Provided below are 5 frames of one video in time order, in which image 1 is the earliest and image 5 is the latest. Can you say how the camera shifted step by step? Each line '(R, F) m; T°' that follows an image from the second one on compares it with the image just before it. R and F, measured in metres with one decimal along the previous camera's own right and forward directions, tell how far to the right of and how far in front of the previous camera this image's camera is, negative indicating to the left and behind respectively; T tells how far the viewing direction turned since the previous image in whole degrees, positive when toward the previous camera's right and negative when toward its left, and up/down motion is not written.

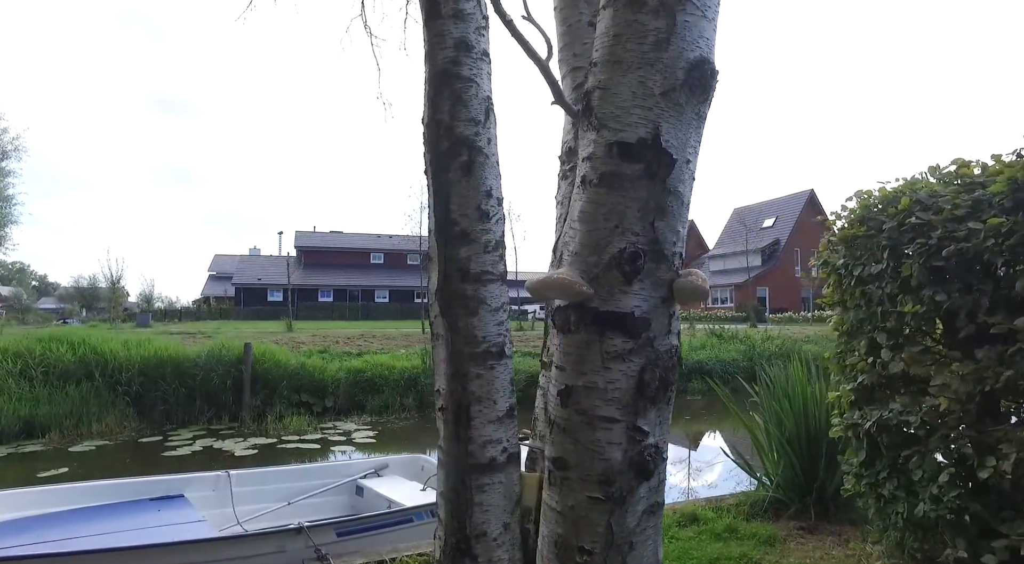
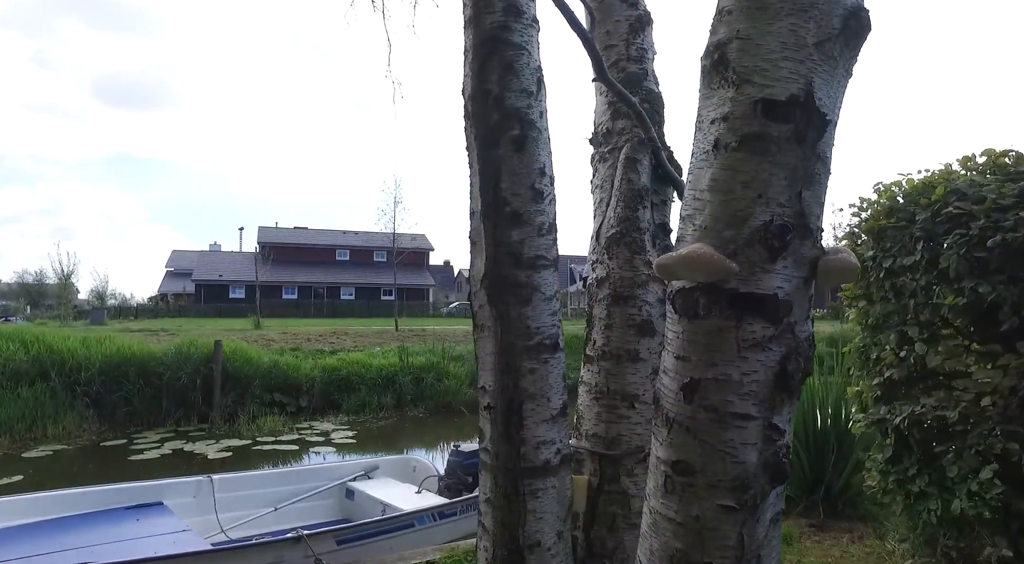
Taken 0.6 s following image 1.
(-0.3, +0.2) m; +3°
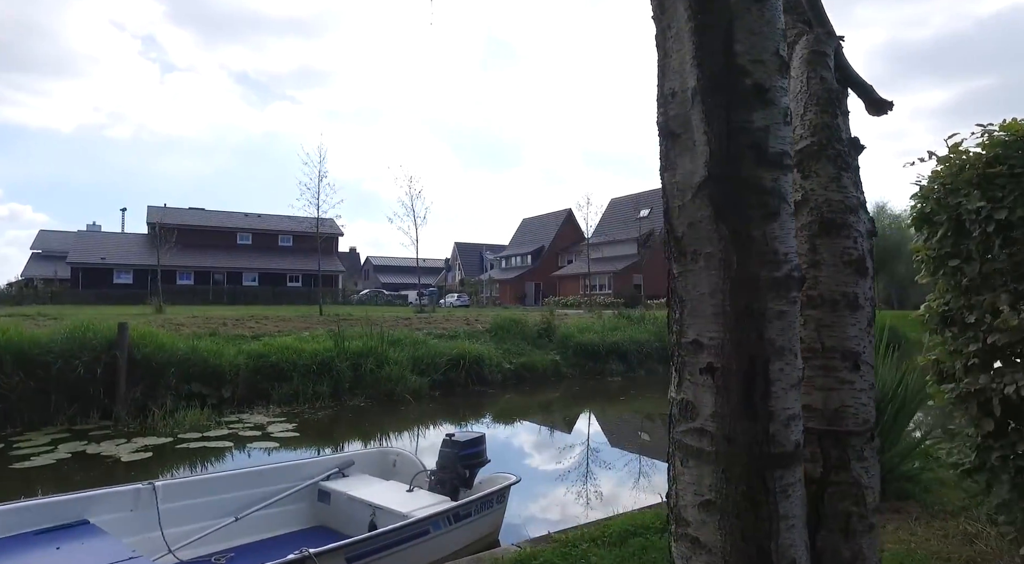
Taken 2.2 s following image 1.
(-0.8, +0.8) m; +9°
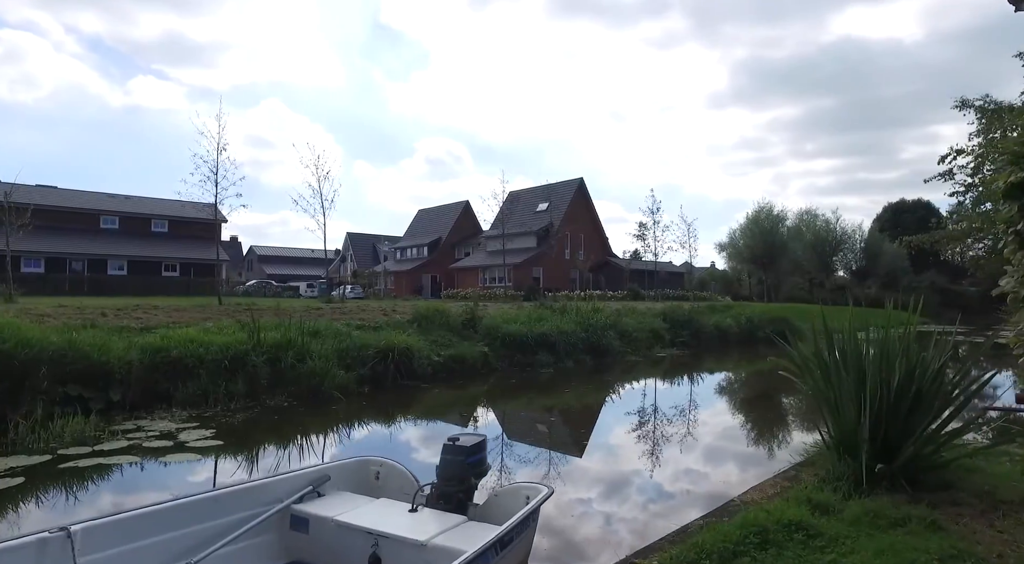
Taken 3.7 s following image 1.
(-0.8, +0.9) m; +10°
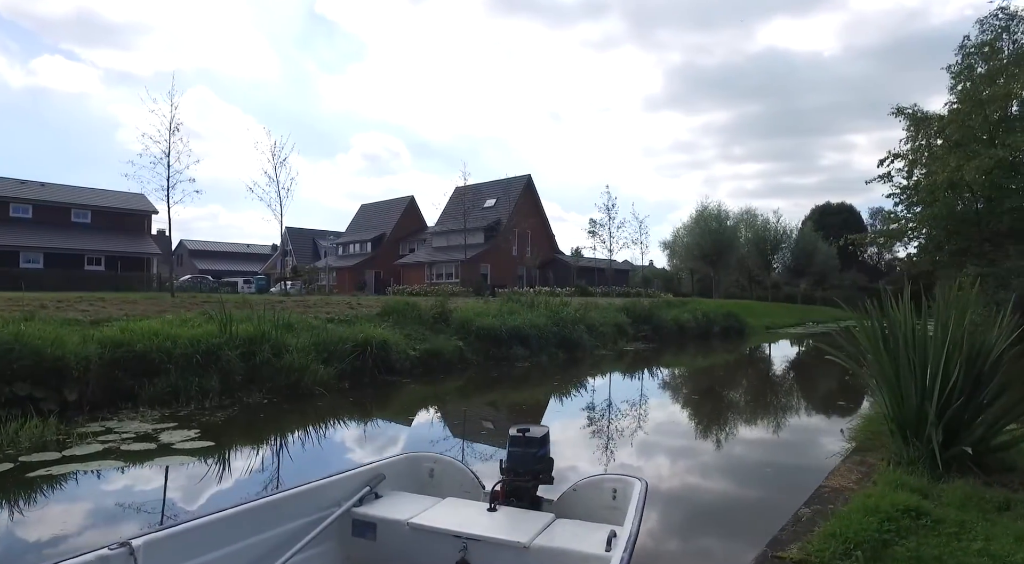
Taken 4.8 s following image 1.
(-0.8, +0.4) m; +6°
